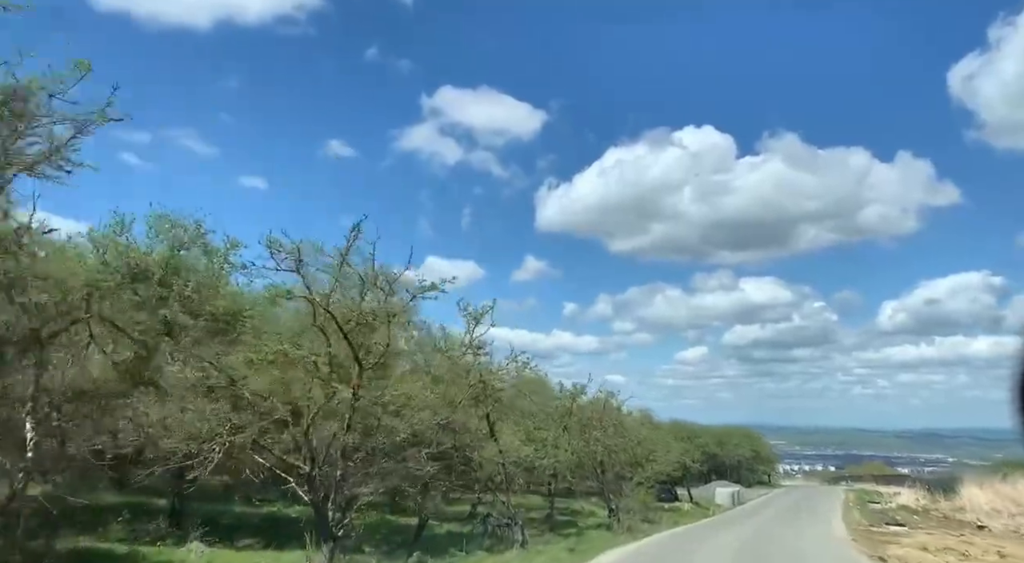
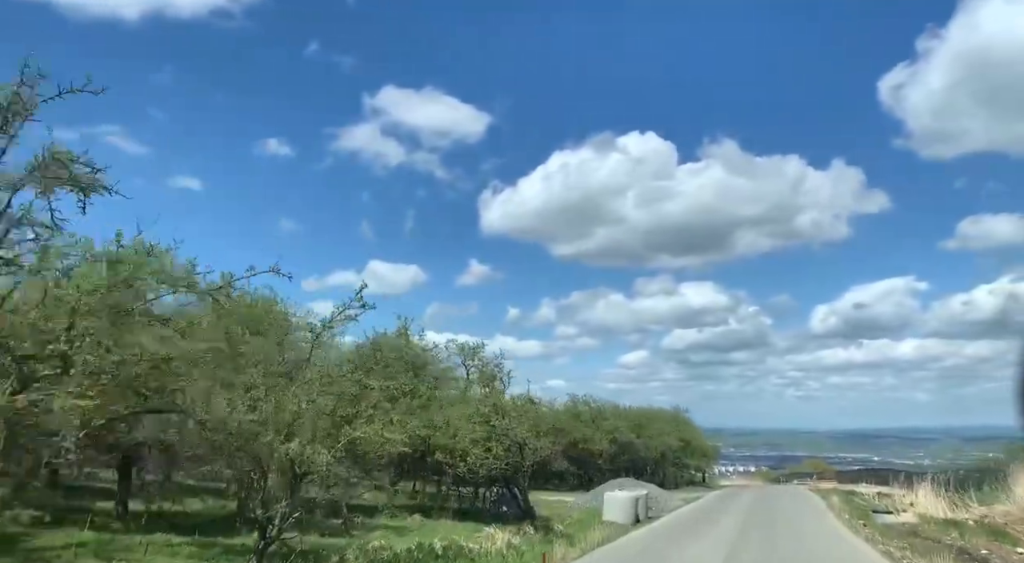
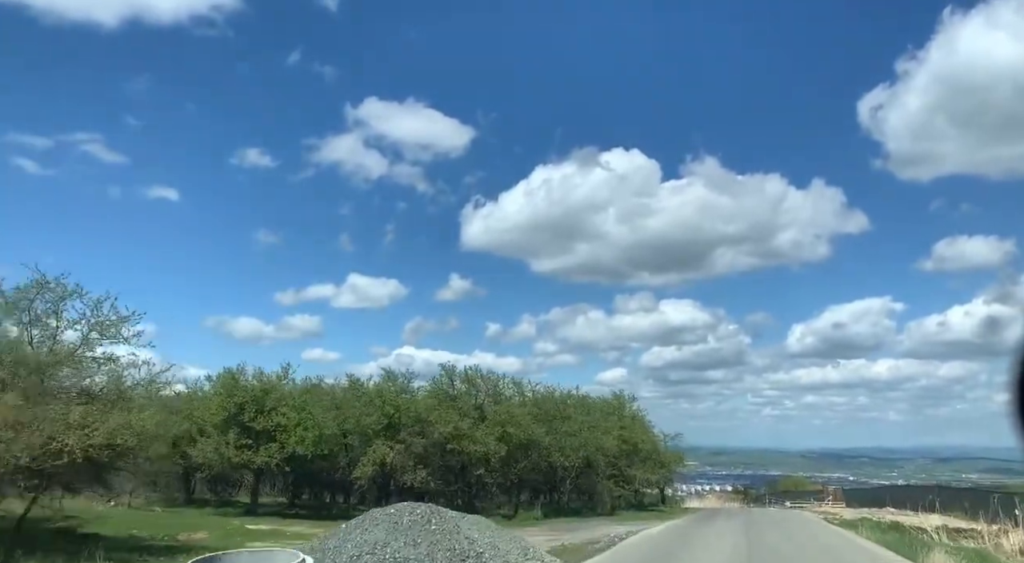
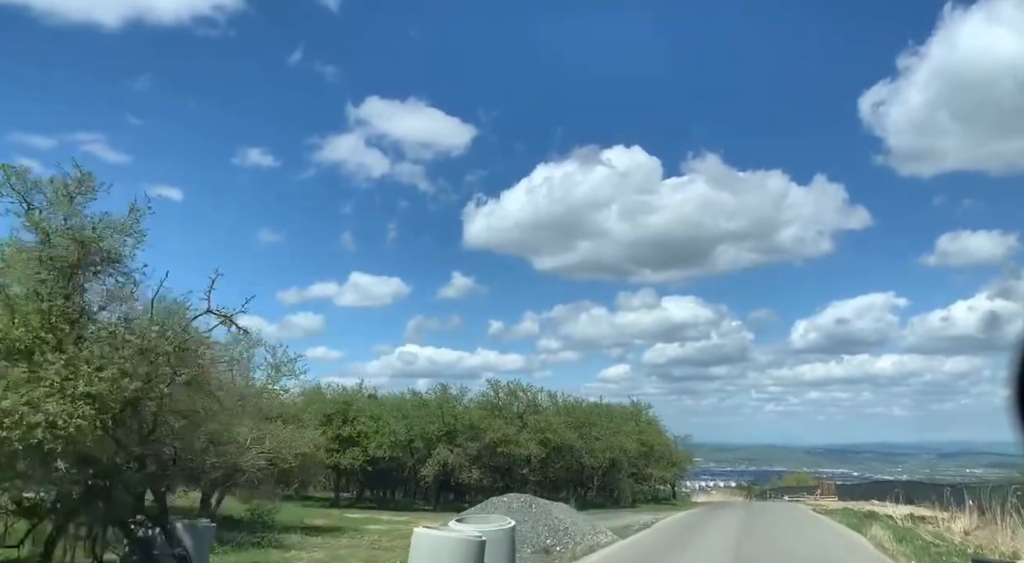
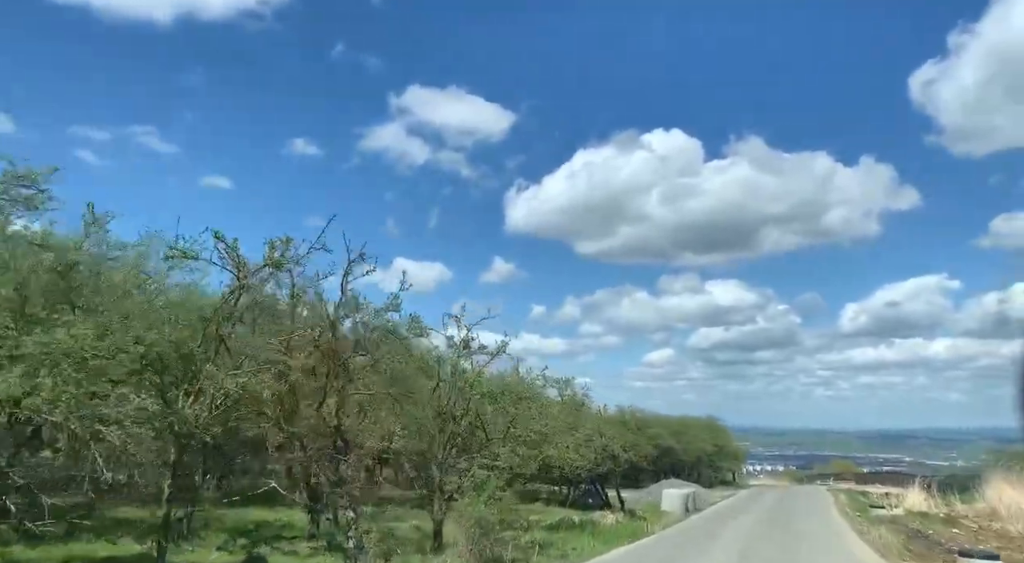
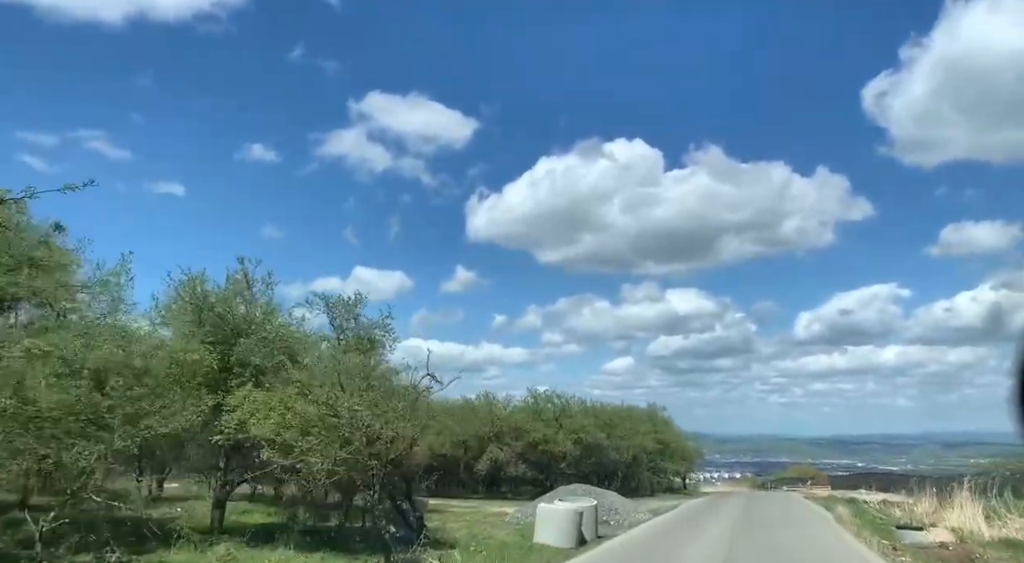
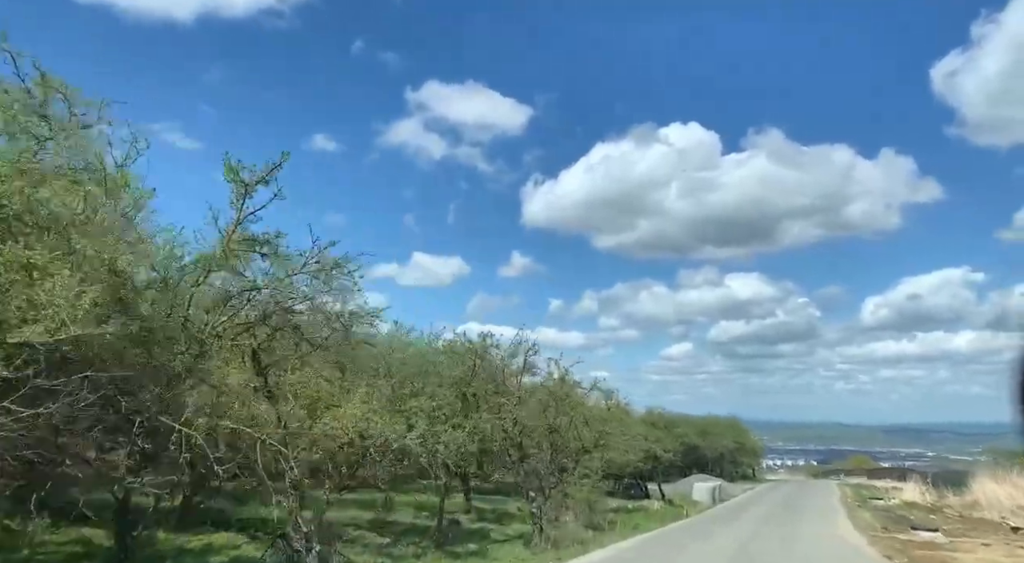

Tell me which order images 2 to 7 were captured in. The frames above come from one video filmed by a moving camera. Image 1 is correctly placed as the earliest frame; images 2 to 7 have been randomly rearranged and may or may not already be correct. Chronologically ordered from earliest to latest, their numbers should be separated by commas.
7, 5, 2, 6, 4, 3
